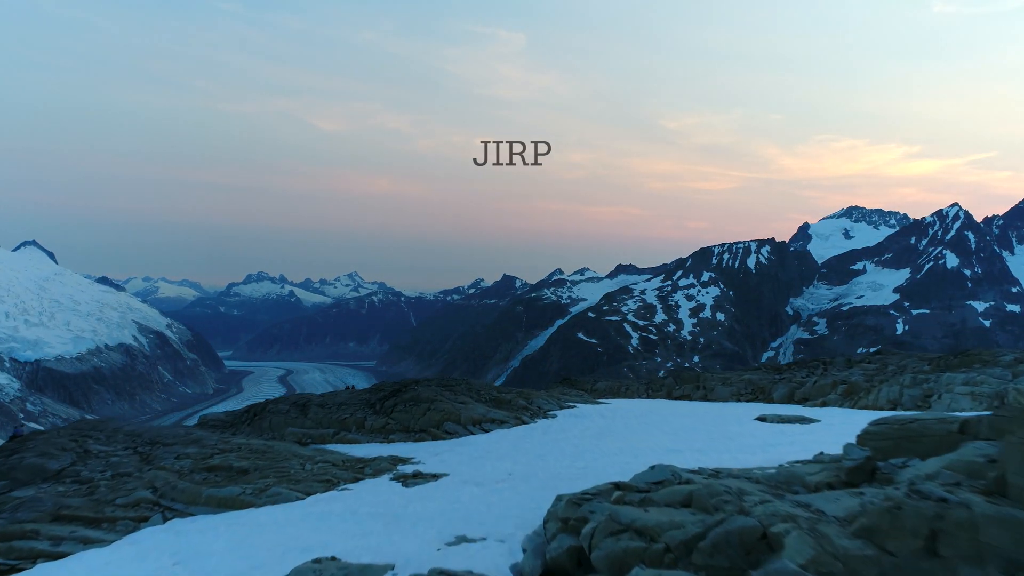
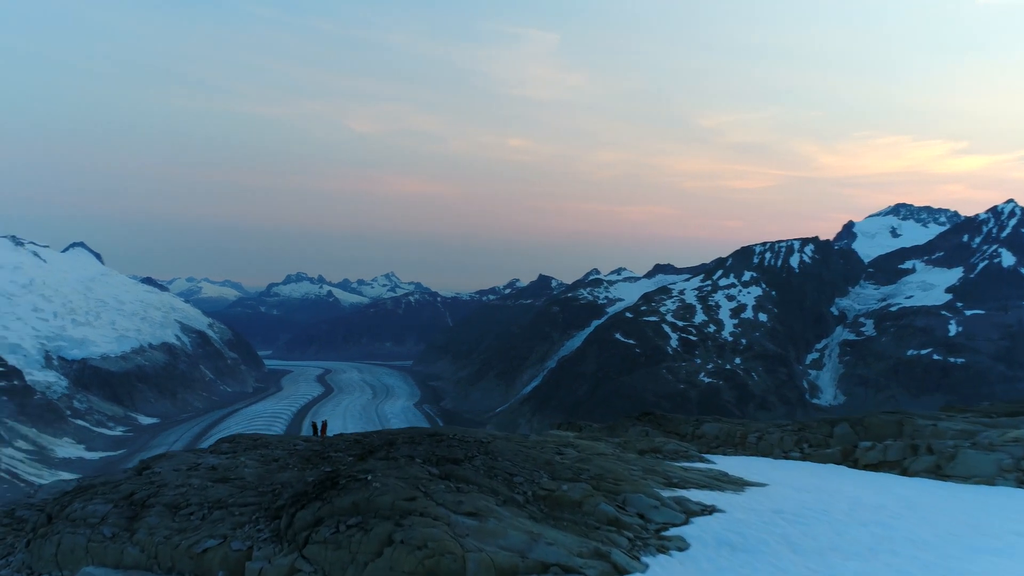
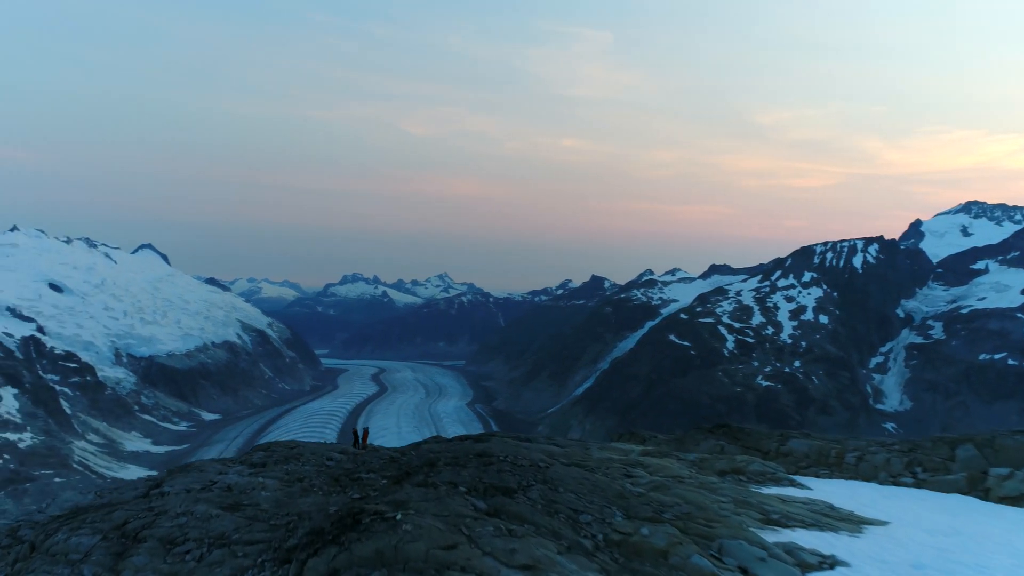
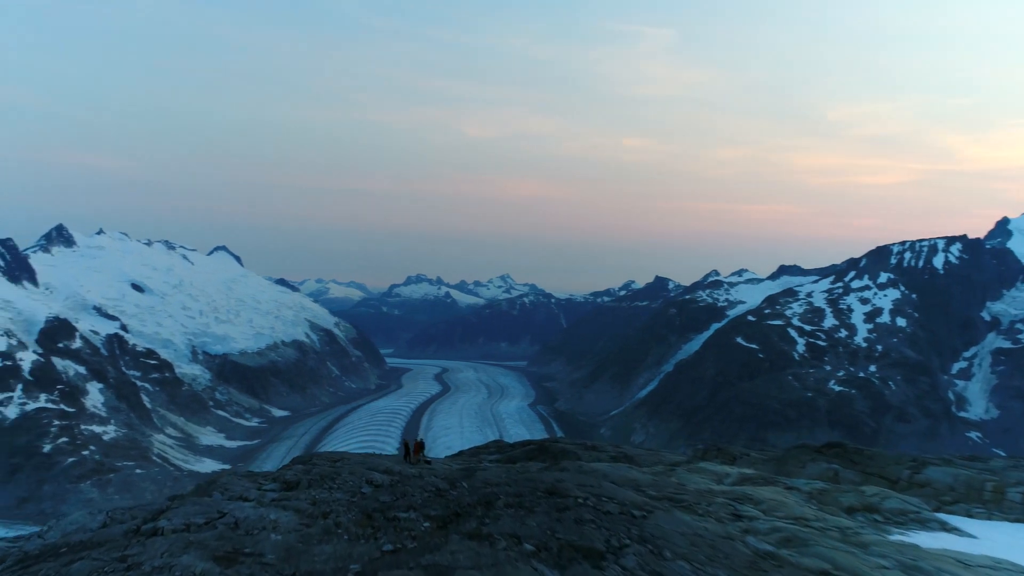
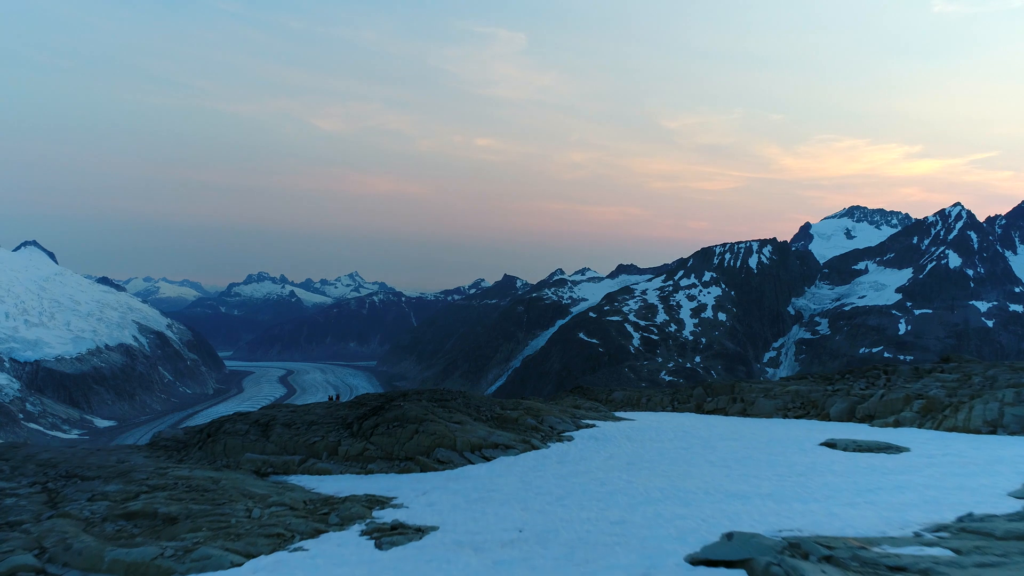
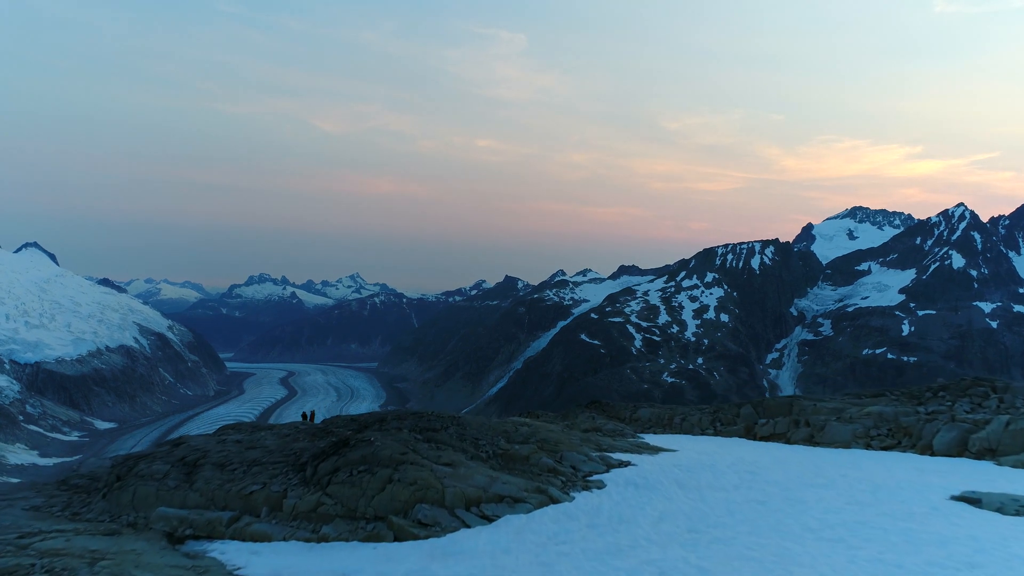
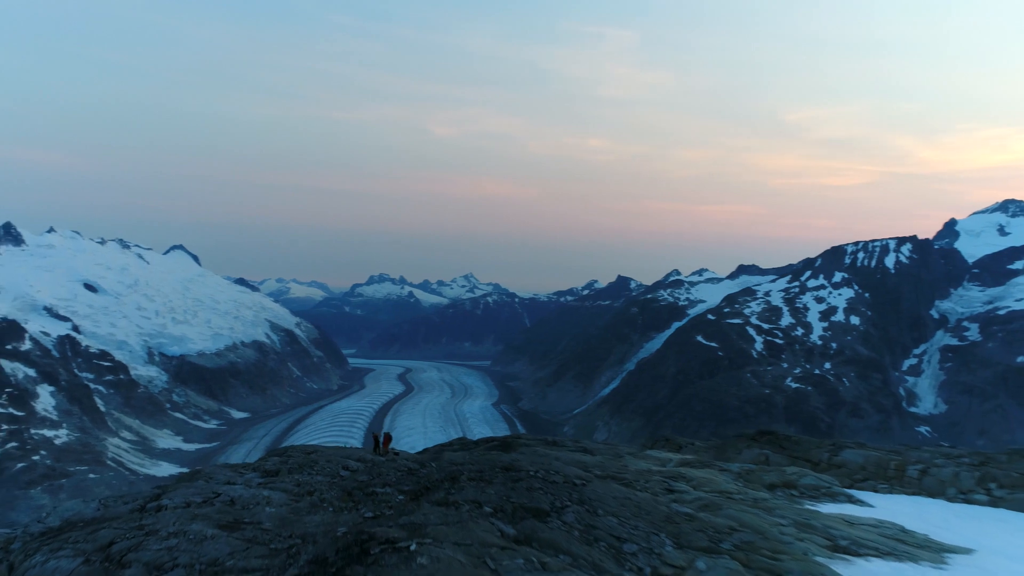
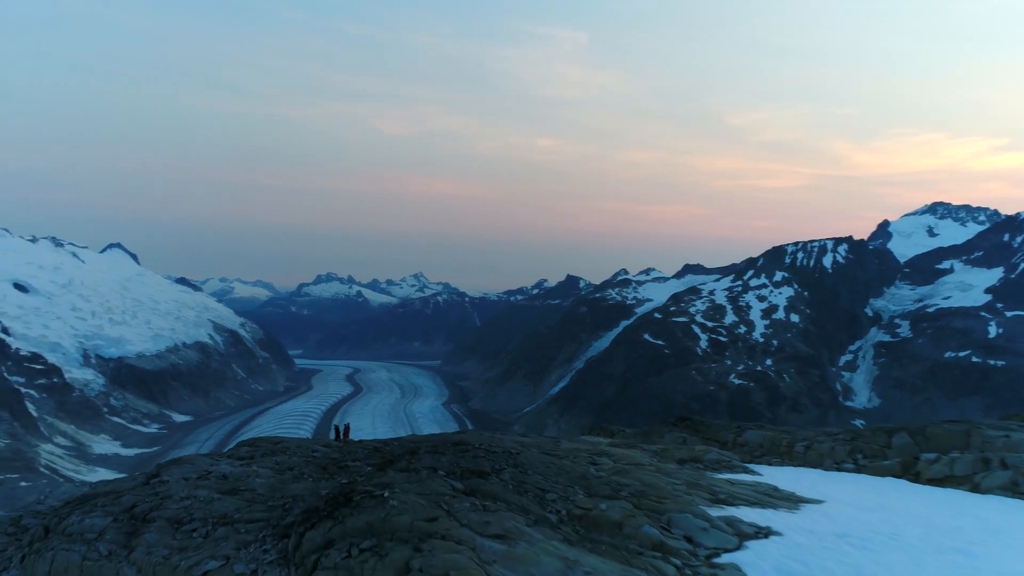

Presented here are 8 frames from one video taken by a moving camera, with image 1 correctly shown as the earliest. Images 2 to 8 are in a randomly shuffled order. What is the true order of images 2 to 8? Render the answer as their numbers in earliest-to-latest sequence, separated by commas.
5, 6, 2, 8, 3, 7, 4
